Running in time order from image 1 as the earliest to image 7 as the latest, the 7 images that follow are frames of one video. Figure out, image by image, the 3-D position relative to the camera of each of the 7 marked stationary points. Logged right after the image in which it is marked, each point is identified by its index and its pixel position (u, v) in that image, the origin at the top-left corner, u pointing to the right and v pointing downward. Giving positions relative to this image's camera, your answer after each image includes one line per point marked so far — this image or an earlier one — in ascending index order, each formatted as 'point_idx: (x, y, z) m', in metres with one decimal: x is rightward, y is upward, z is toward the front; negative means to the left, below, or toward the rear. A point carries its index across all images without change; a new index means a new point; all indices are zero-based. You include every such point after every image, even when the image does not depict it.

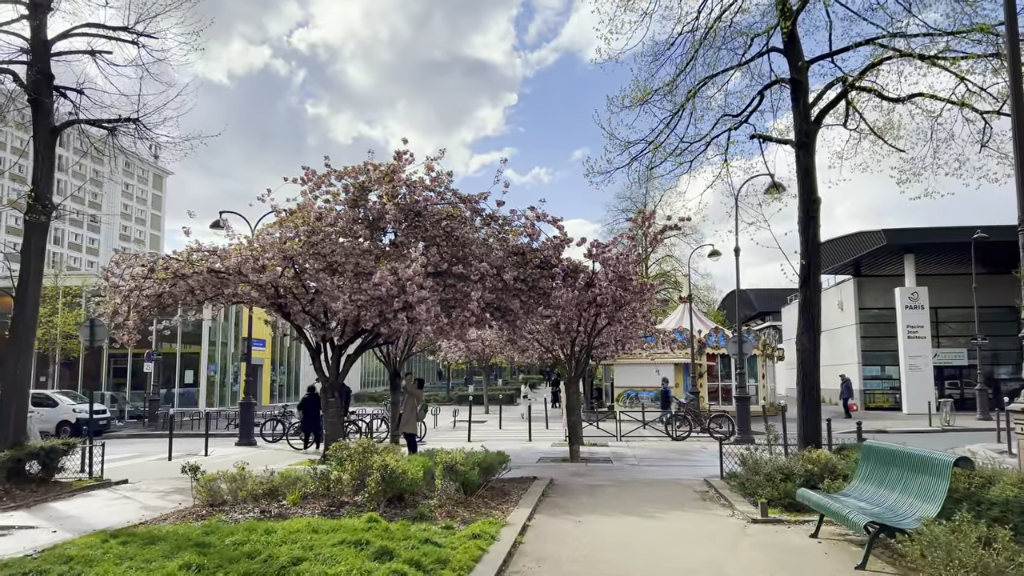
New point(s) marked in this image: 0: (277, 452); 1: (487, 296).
0: (-5.4, -3.7, +18.0) m
1: (-0.4, -0.1, +13.1) m
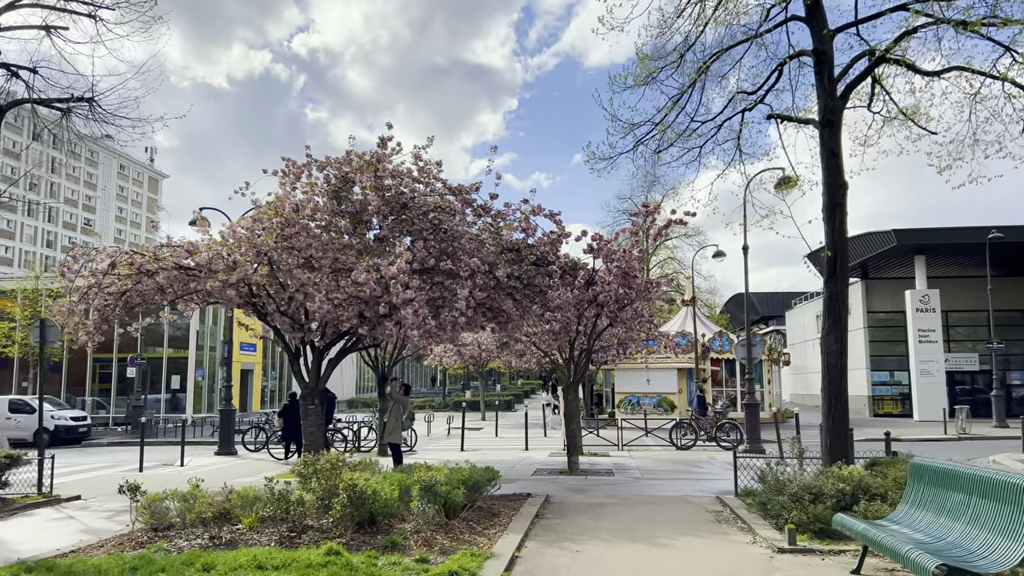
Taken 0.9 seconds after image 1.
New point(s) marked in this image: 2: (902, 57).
0: (-5.5, -3.7, +17.0) m
1: (-0.5, -0.1, +12.1) m
2: (+4.6, +2.7, +9.2) m
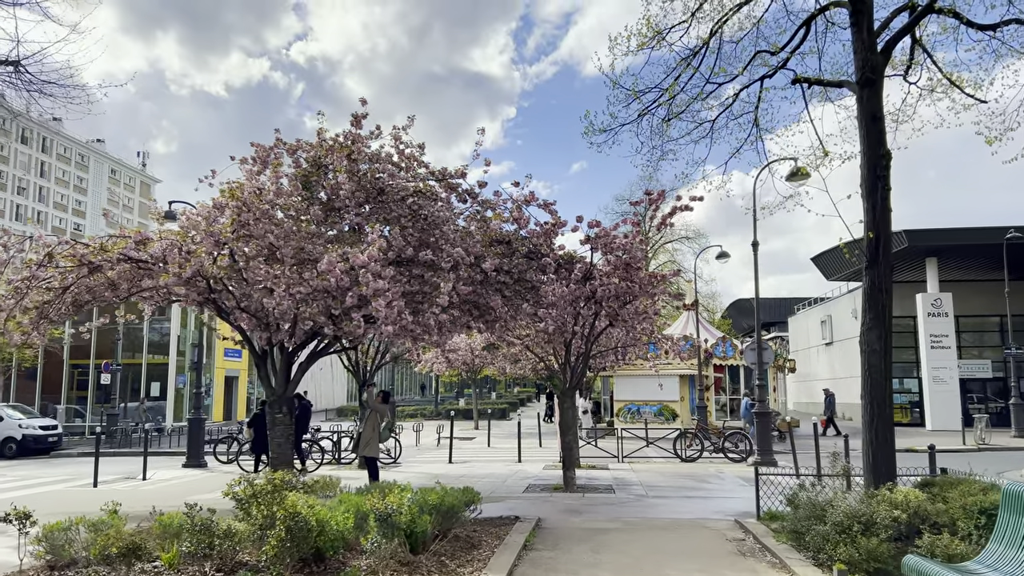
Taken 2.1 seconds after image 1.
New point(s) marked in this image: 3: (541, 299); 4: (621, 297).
0: (-5.7, -3.7, +15.6) m
1: (-0.7, 0.0, +10.8) m
2: (+4.4, +2.8, +8.0) m
3: (+0.4, -0.2, +11.6) m
4: (+1.7, -0.1, +12.0) m
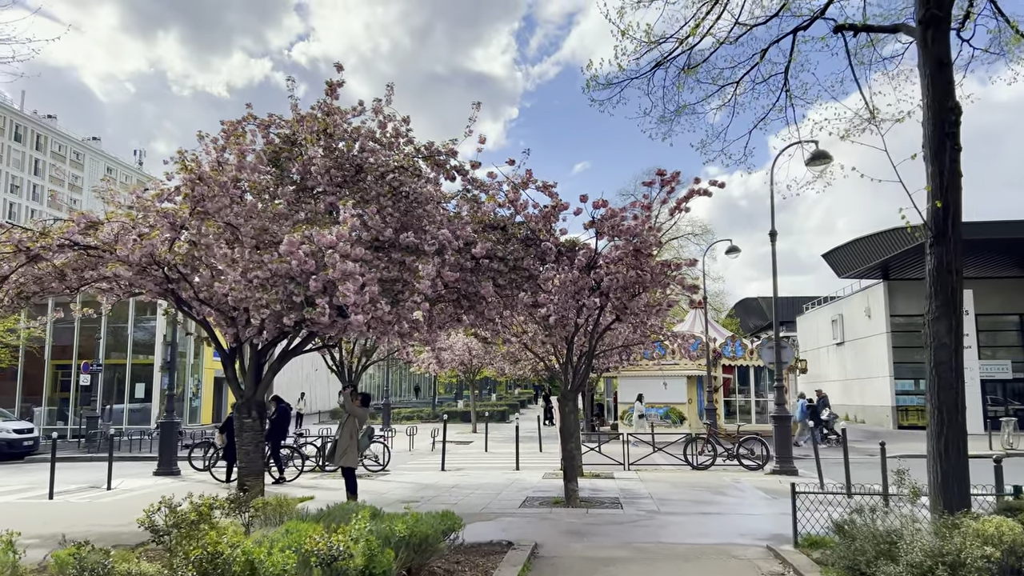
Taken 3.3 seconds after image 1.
0: (-5.7, -3.6, +14.4) m
1: (-0.8, +0.1, +9.5) m
2: (+4.3, +2.9, +6.7) m
3: (+0.4, 0.0, +10.4) m
4: (+1.6, 0.0, +10.7) m
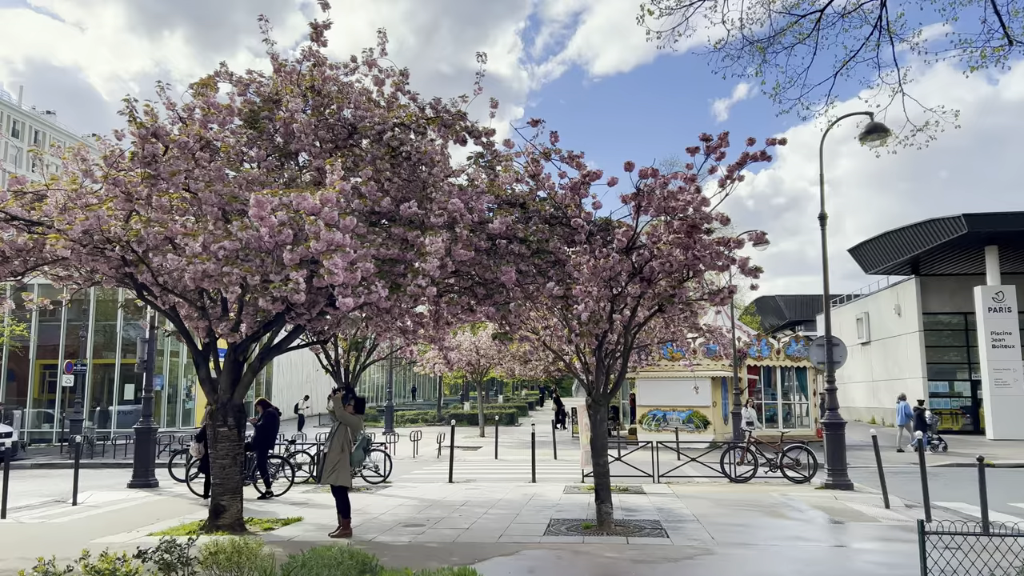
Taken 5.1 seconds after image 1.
0: (-5.4, -3.4, +12.7) m
1: (-0.5, +0.3, +7.9) m
2: (+4.6, +3.1, +5.0) m
3: (+0.6, +0.1, +8.7) m
4: (+1.9, +0.2, +9.1) m
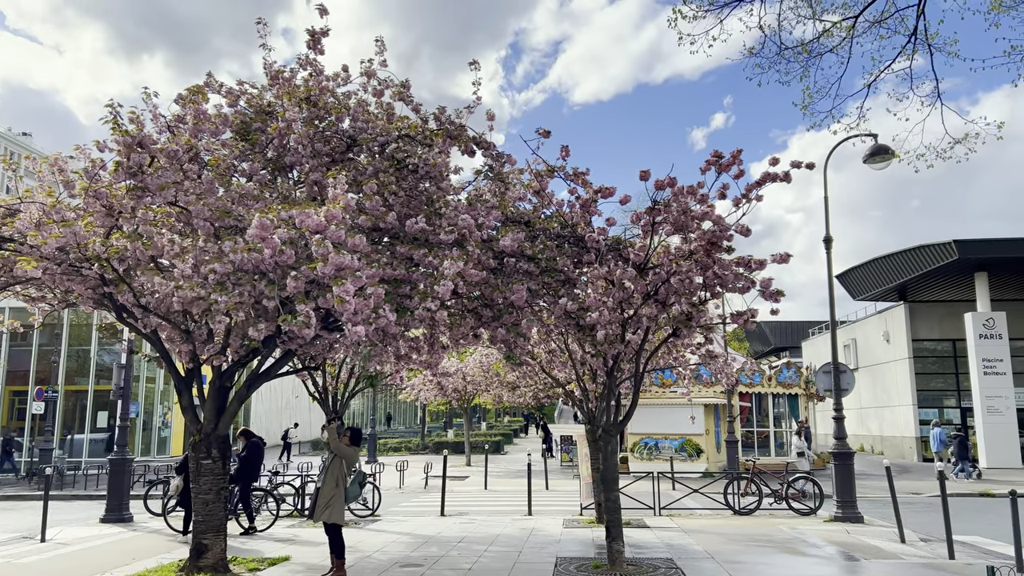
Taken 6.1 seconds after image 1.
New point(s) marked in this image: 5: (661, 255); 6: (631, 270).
0: (-5.5, -3.7, +12.0) m
1: (-0.4, +0.1, +7.4) m
2: (+4.7, +3.0, +4.7) m
3: (+0.7, -0.1, +8.2) m
4: (+1.9, -0.1, +8.6) m
5: (+1.6, +0.3, +8.4) m
6: (+1.2, +0.2, +8.2) m
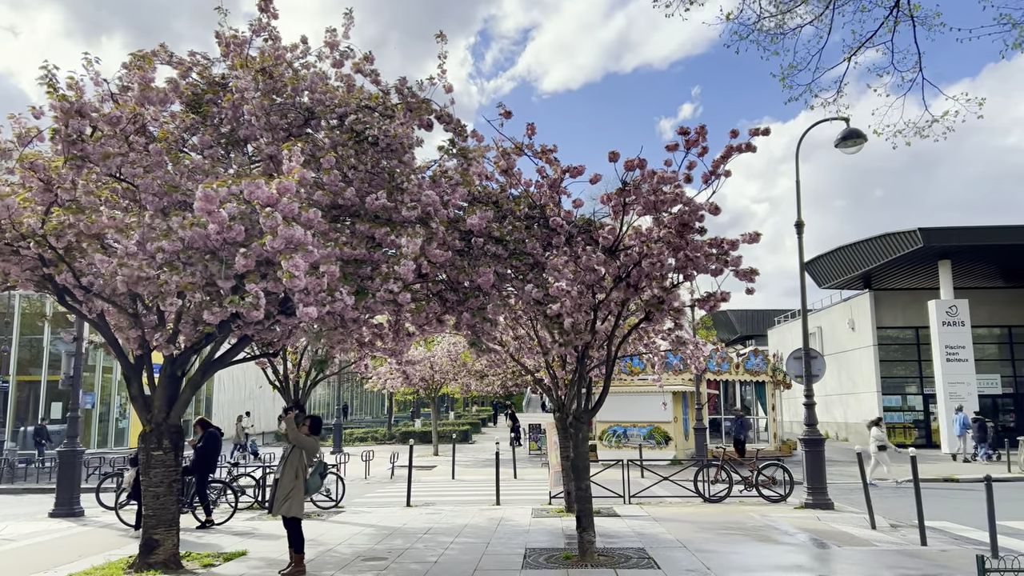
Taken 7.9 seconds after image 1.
0: (-6.0, -3.5, +11.5) m
1: (-0.7, +0.3, +7.0) m
2: (+4.6, +3.1, +4.6) m
3: (+0.4, +0.1, +7.9) m
4: (+1.6, +0.1, +8.4) m
5: (+1.2, +0.5, +8.1) m
6: (+0.9, +0.3, +7.9) m
